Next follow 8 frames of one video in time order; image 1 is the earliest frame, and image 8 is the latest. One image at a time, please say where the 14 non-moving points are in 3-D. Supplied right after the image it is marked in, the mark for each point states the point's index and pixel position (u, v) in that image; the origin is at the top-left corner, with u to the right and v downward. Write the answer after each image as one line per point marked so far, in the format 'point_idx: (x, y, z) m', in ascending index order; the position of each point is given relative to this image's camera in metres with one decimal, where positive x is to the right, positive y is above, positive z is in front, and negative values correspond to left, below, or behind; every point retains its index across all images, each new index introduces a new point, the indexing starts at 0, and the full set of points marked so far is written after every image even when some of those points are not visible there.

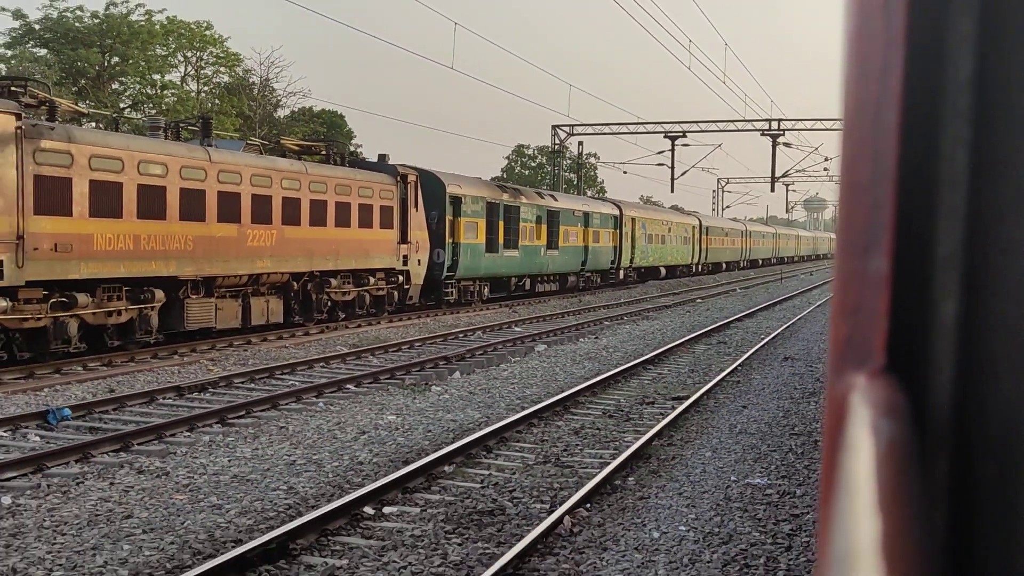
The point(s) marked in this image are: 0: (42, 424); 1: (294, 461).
0: (-3.3, -0.9, +8.2) m
1: (-1.3, -1.0, +7.2) m
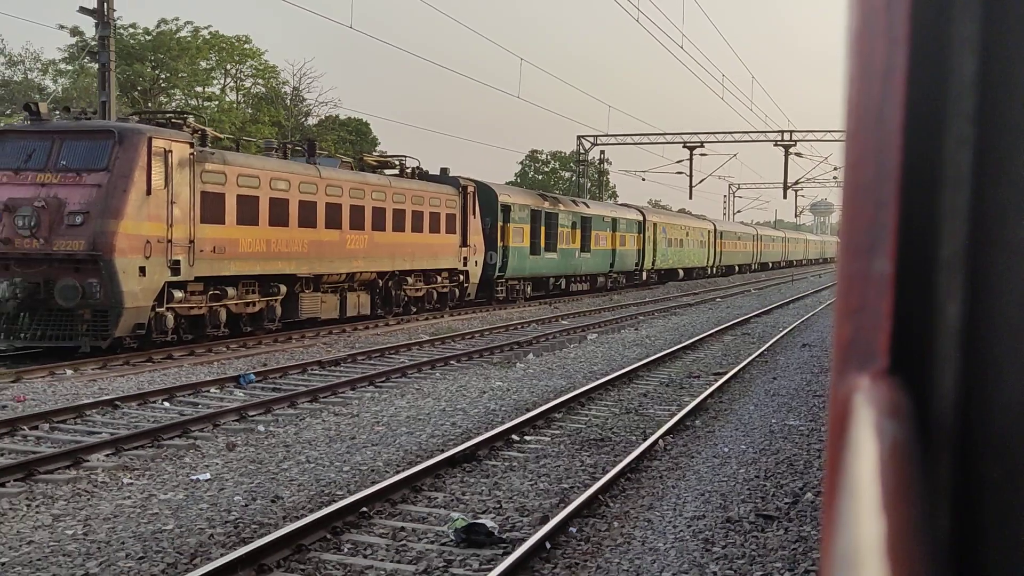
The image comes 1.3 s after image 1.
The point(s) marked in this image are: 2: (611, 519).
0: (-2.5, -0.9, +10.6) m
1: (-0.6, -1.0, +9.7) m
2: (+0.5, -1.2, +6.1) m
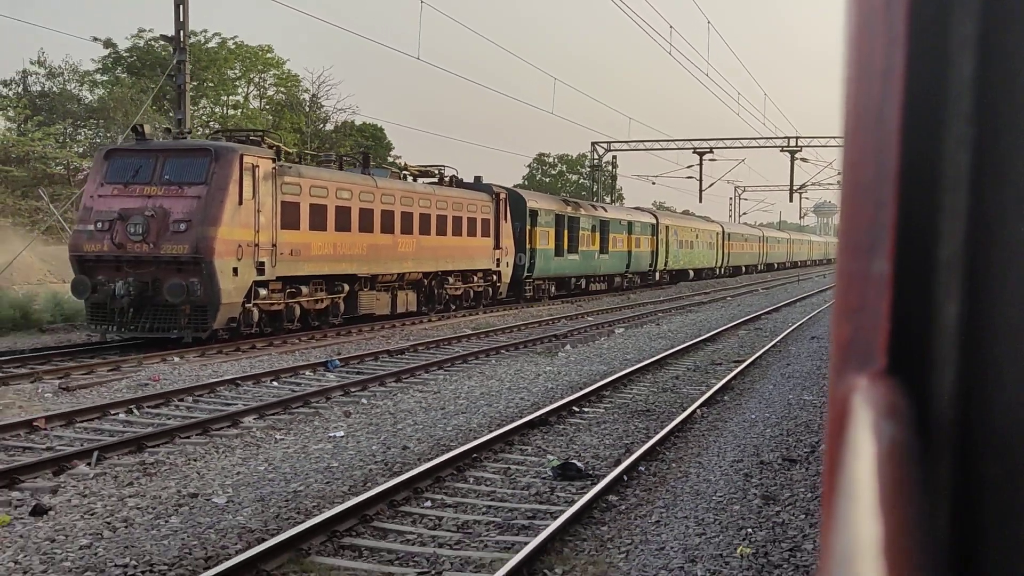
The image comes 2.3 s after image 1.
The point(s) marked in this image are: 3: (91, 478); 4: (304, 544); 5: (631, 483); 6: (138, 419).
0: (-2.0, -0.8, +12.3) m
1: (0.0, -0.9, +11.3) m
2: (+1.1, -1.1, +7.7) m
3: (-2.3, -1.0, +6.5) m
4: (-0.9, -1.1, +5.3) m
5: (+0.7, -1.1, +6.9) m
6: (-2.8, -1.0, +8.7) m
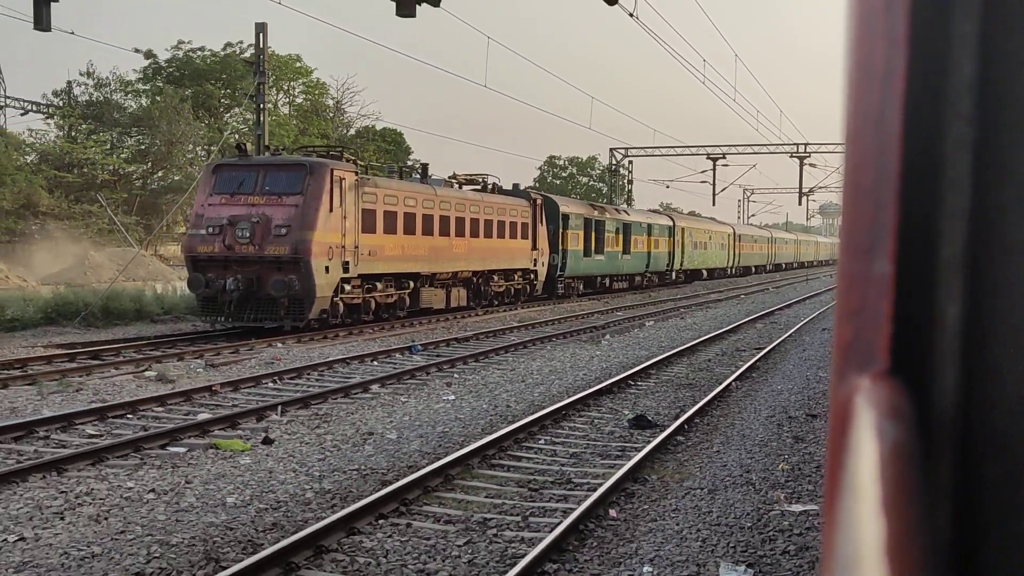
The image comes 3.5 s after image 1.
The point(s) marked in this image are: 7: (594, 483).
0: (-1.3, -0.8, +14.4) m
1: (+0.6, -0.9, +13.4) m
2: (+1.7, -1.1, +9.8) m
3: (-1.6, -1.0, +8.6) m
4: (-0.3, -1.1, +7.4) m
5: (+1.4, -1.1, +9.0) m
6: (-2.1, -0.9, +10.8) m
7: (+0.5, -1.1, +6.9) m
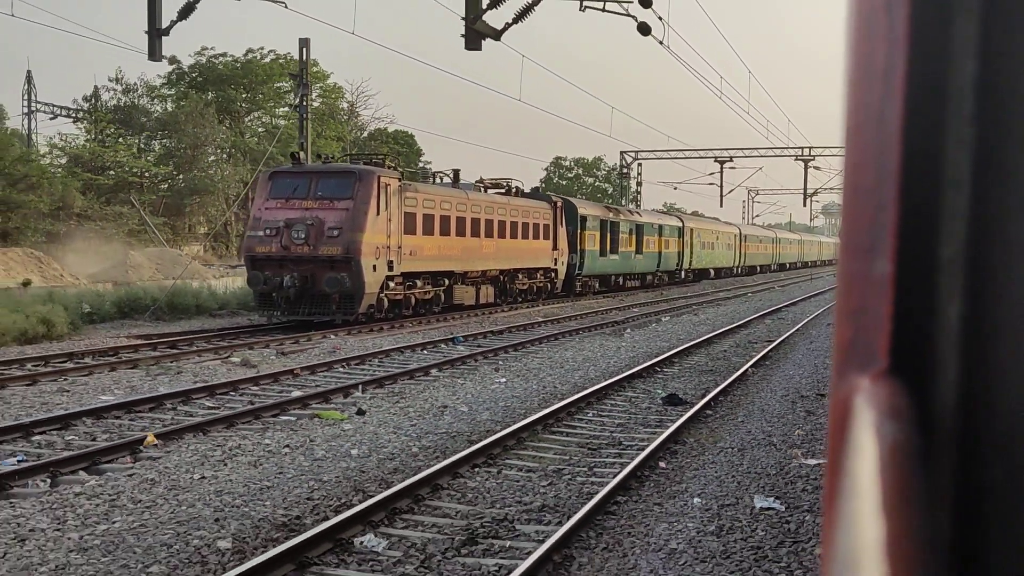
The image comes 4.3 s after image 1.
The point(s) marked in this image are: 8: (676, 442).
0: (-0.8, -0.7, +15.8) m
1: (+1.1, -0.8, +14.8) m
2: (+2.2, -1.0, +11.2) m
3: (-1.2, -0.9, +10.0) m
4: (+0.2, -1.0, +8.8) m
5: (+1.8, -1.0, +10.4) m
6: (-1.6, -0.8, +12.2) m
7: (+0.9, -1.1, +8.3) m
8: (+1.1, -1.1, +8.3) m
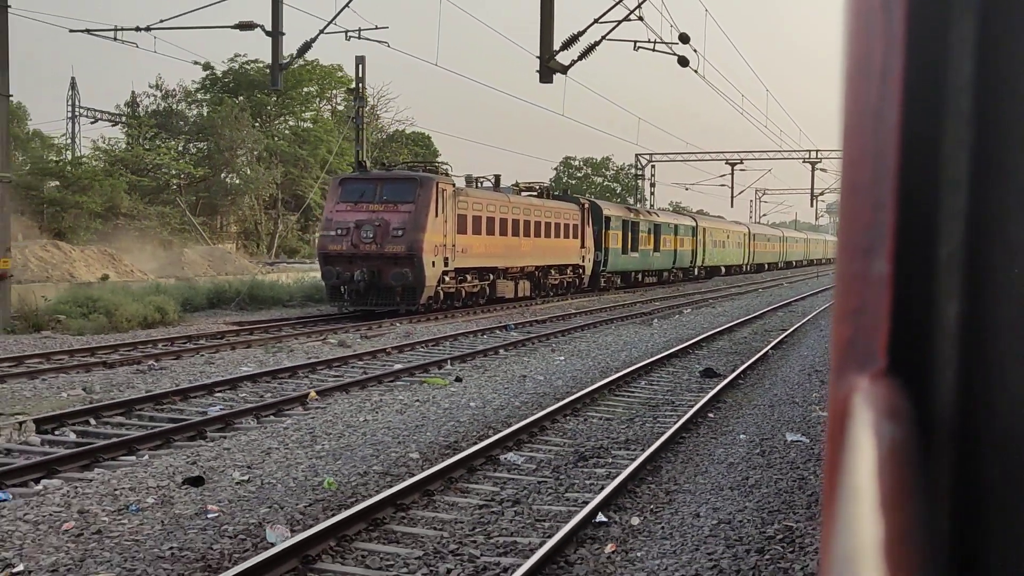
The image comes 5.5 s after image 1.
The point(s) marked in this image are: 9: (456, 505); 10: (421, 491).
0: (-0.1, -0.6, +17.9) m
1: (+1.8, -0.7, +16.9) m
2: (+2.8, -0.9, +13.3) m
3: (-0.5, -0.8, +12.1) m
4: (+0.8, -0.9, +10.9) m
5: (+2.5, -0.9, +12.5) m
6: (-1.0, -0.8, +14.3) m
7: (+1.6, -1.0, +10.3) m
8: (+1.8, -1.0, +10.4) m
9: (-0.3, -1.1, +6.3) m
10: (-0.4, -1.1, +6.5) m
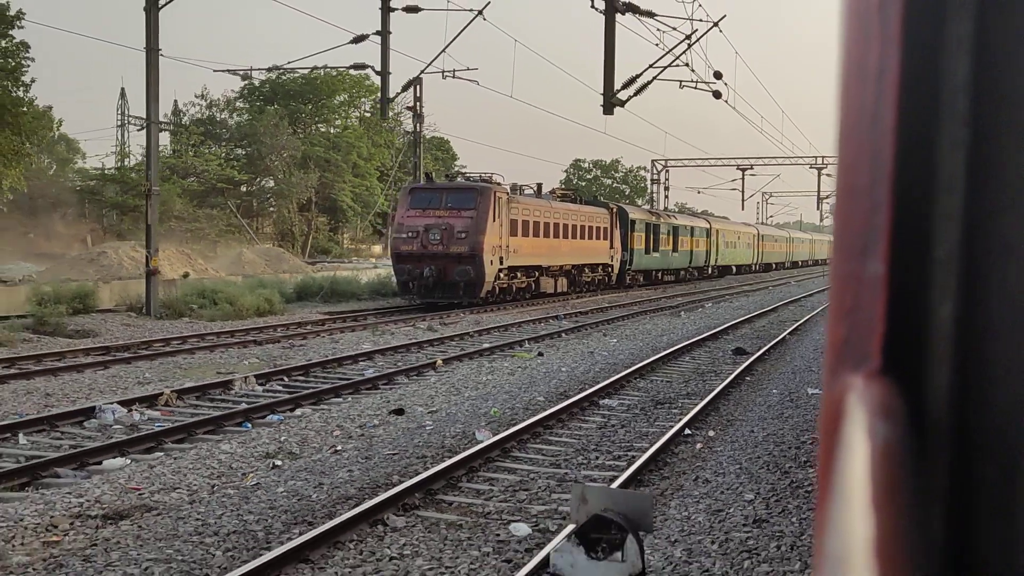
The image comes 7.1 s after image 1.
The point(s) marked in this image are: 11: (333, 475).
0: (+0.7, -0.6, +20.6) m
1: (+2.6, -0.7, +19.6) m
2: (+3.7, -0.8, +16.0) m
3: (+0.3, -0.8, +14.9) m
4: (+1.7, -0.9, +13.6) m
5: (+3.3, -0.9, +15.2) m
6: (-0.1, -0.7, +17.0) m
7: (+2.4, -0.9, +13.1) m
8: (+2.6, -0.9, +13.1) m
9: (+0.6, -1.0, +9.0) m
10: (+0.4, -1.0, +9.2) m
11: (-1.0, -1.1, +6.7) m
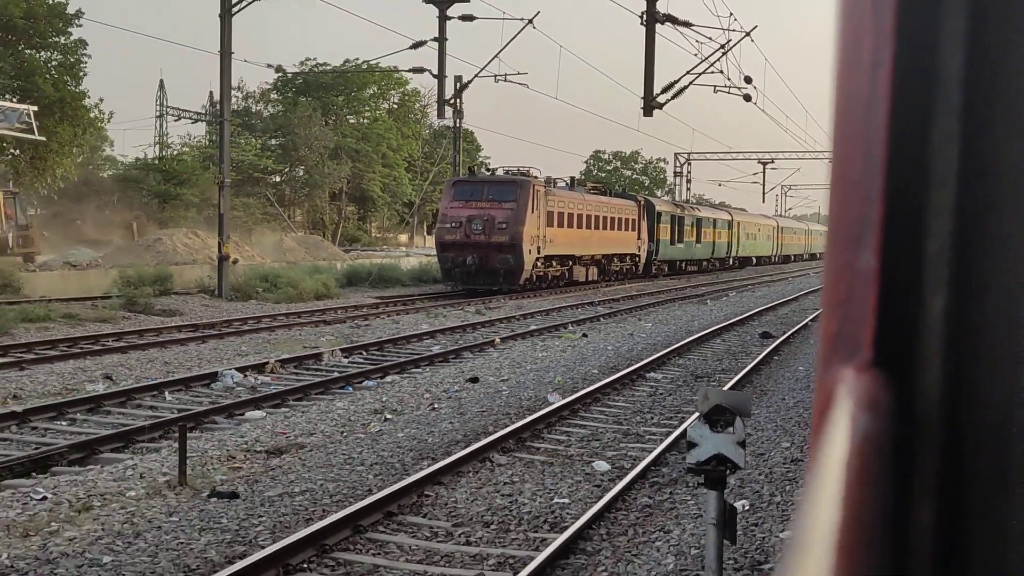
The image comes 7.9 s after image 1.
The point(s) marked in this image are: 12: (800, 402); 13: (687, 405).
0: (+1.4, -0.3, +21.9) m
1: (+3.3, -0.5, +20.9) m
2: (+4.3, -0.7, +17.3) m
3: (+0.9, -0.6, +16.2) m
4: (+2.3, -0.7, +14.9) m
5: (+3.9, -0.7, +16.5) m
6: (+0.5, -0.5, +18.4) m
7: (+3.0, -0.8, +14.4) m
8: (+3.2, -0.8, +14.4) m
9: (+1.1, -0.9, +10.3) m
10: (+0.9, -0.9, +10.5) m
11: (-0.5, -0.9, +8.0) m
12: (+2.4, -0.9, +9.8) m
13: (+1.4, -1.0, +9.7) m
